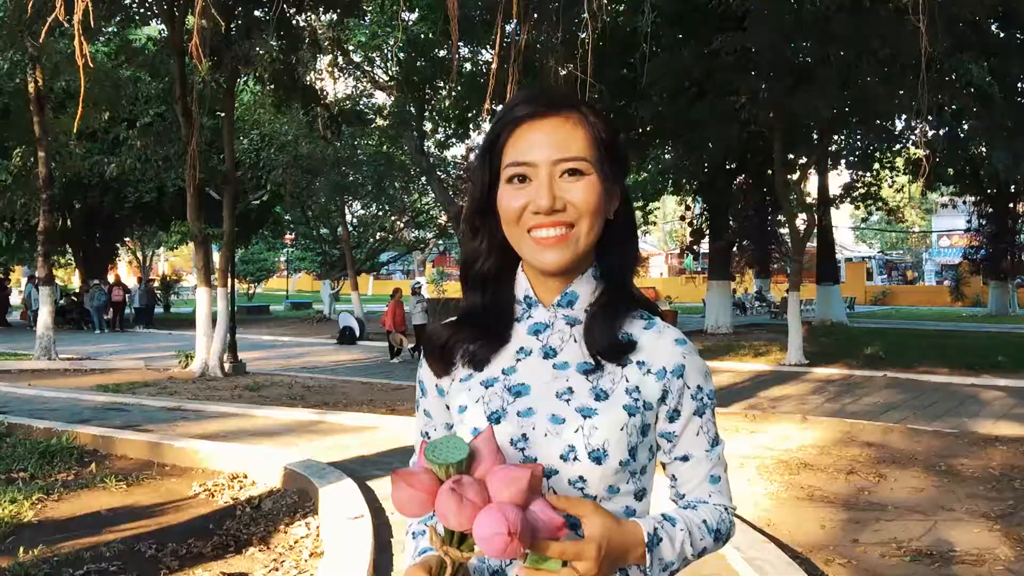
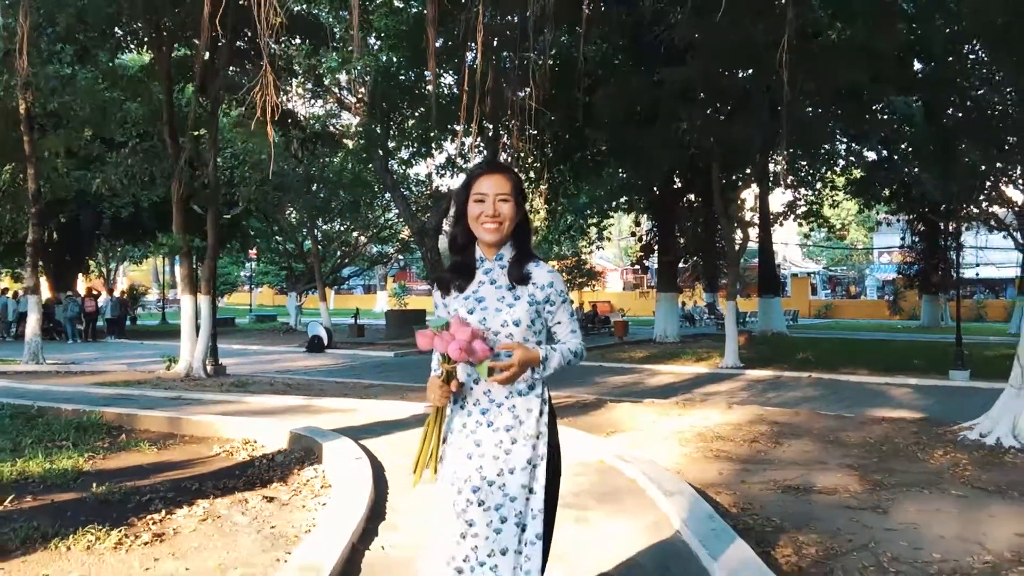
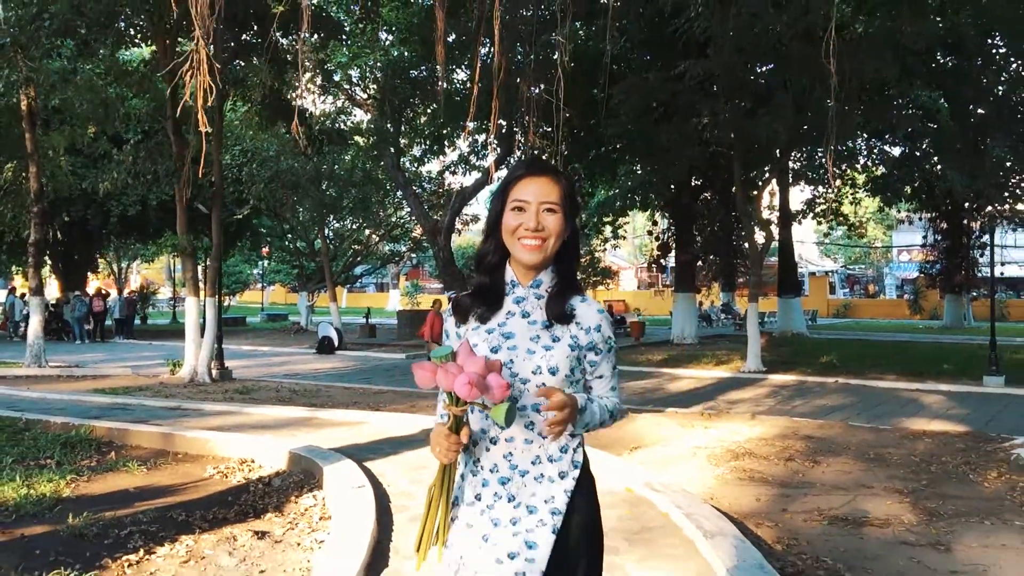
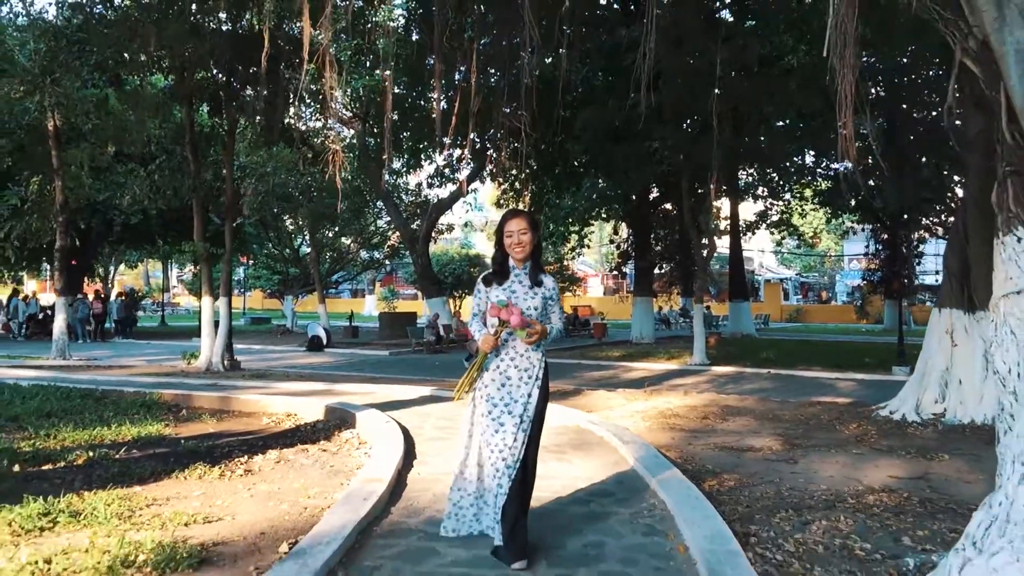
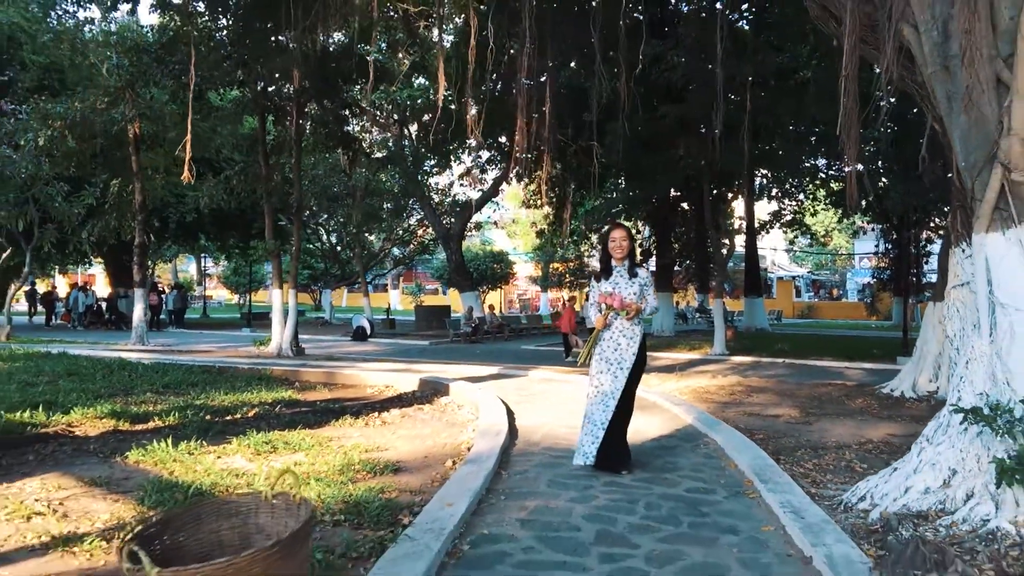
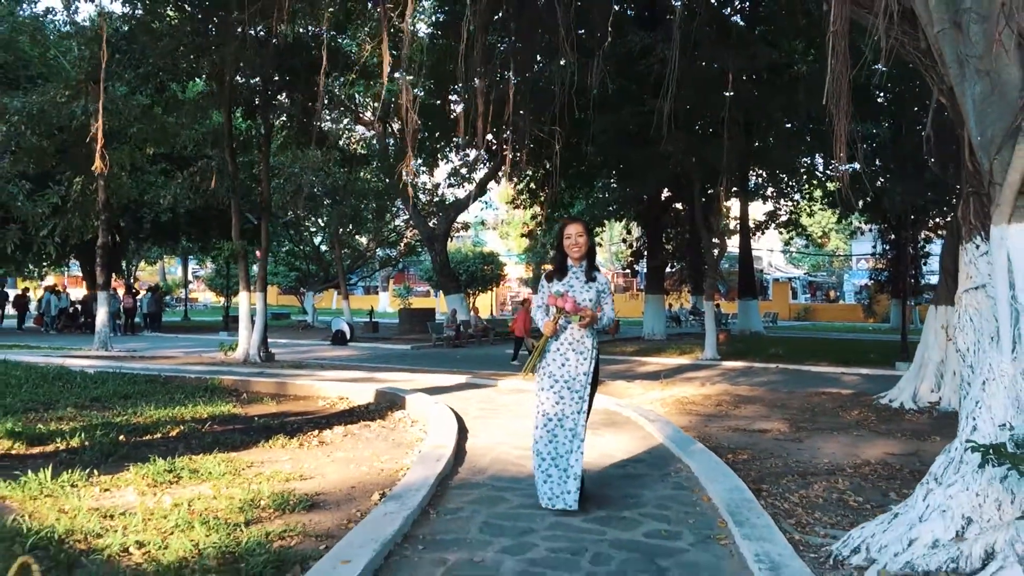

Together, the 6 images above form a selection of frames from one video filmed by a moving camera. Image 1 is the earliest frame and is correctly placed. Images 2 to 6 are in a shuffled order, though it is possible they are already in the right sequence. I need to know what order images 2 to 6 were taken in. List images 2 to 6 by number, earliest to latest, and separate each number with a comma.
3, 2, 4, 6, 5
